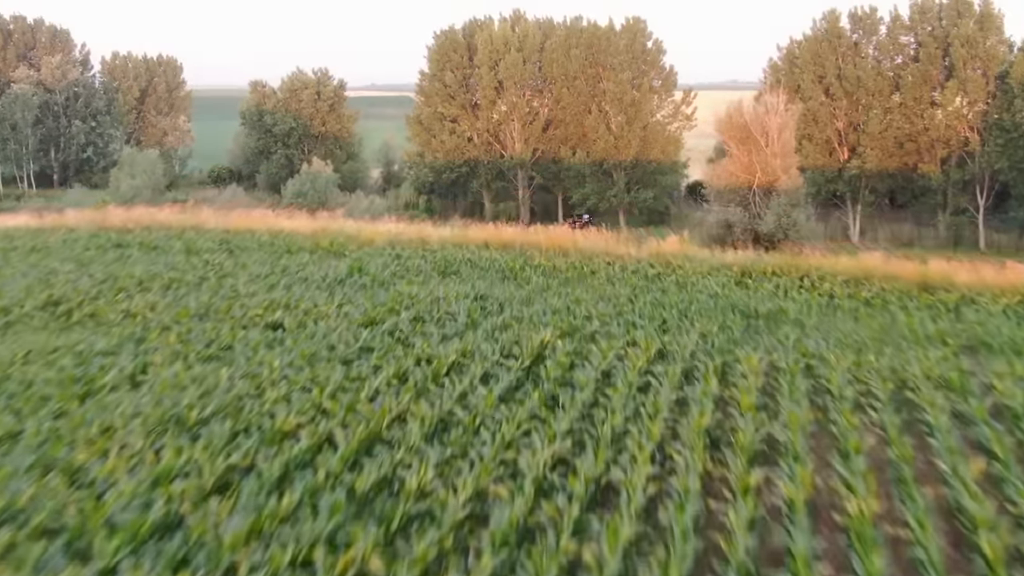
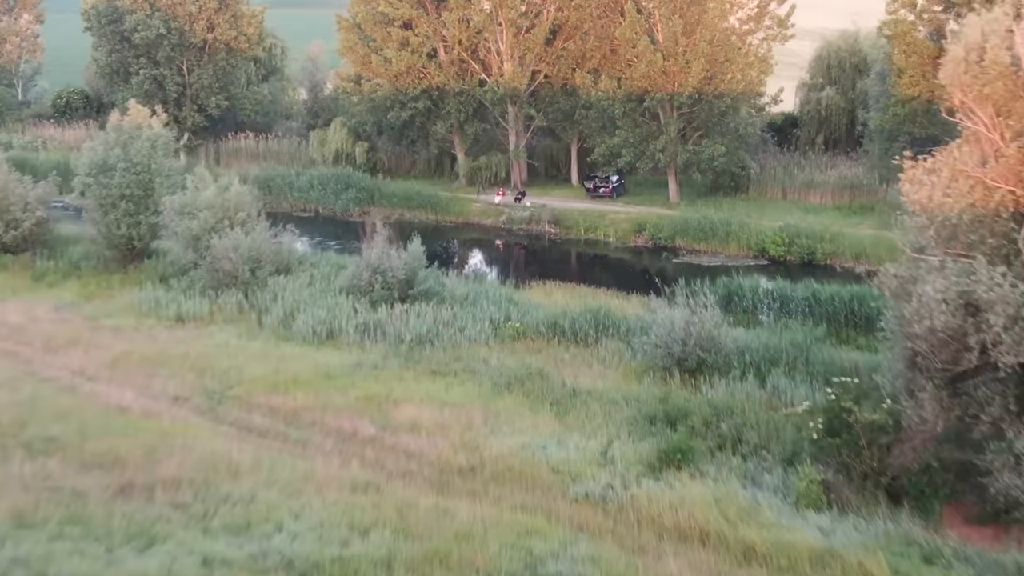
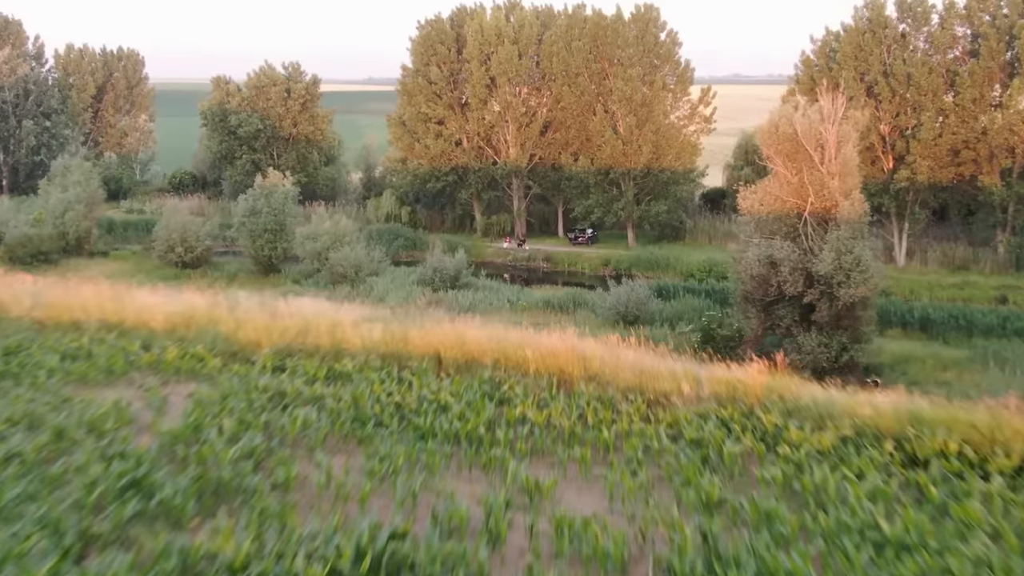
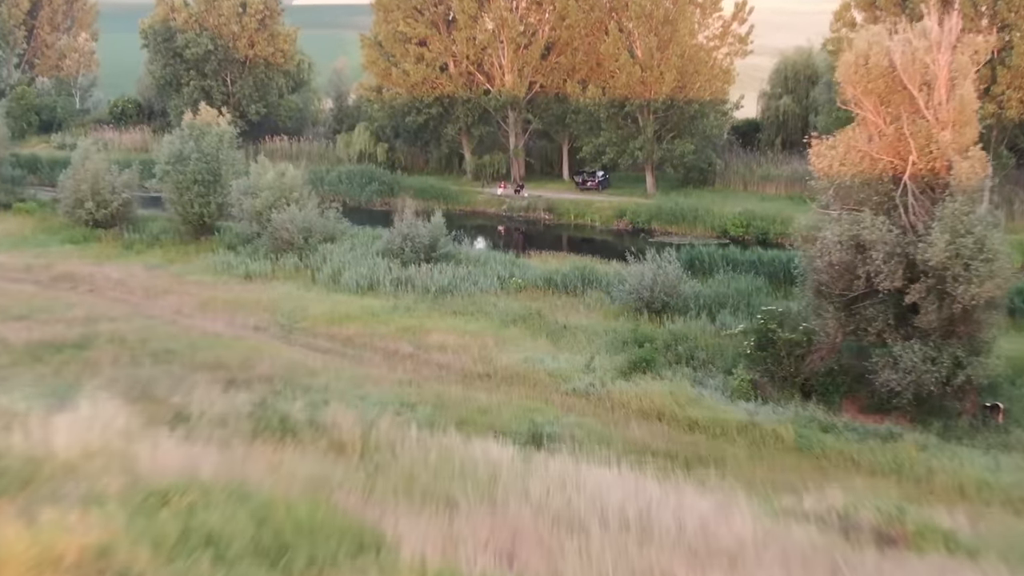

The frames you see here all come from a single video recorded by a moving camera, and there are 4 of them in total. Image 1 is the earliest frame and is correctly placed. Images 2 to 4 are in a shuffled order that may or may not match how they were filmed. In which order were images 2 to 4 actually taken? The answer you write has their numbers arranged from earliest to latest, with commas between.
3, 4, 2
